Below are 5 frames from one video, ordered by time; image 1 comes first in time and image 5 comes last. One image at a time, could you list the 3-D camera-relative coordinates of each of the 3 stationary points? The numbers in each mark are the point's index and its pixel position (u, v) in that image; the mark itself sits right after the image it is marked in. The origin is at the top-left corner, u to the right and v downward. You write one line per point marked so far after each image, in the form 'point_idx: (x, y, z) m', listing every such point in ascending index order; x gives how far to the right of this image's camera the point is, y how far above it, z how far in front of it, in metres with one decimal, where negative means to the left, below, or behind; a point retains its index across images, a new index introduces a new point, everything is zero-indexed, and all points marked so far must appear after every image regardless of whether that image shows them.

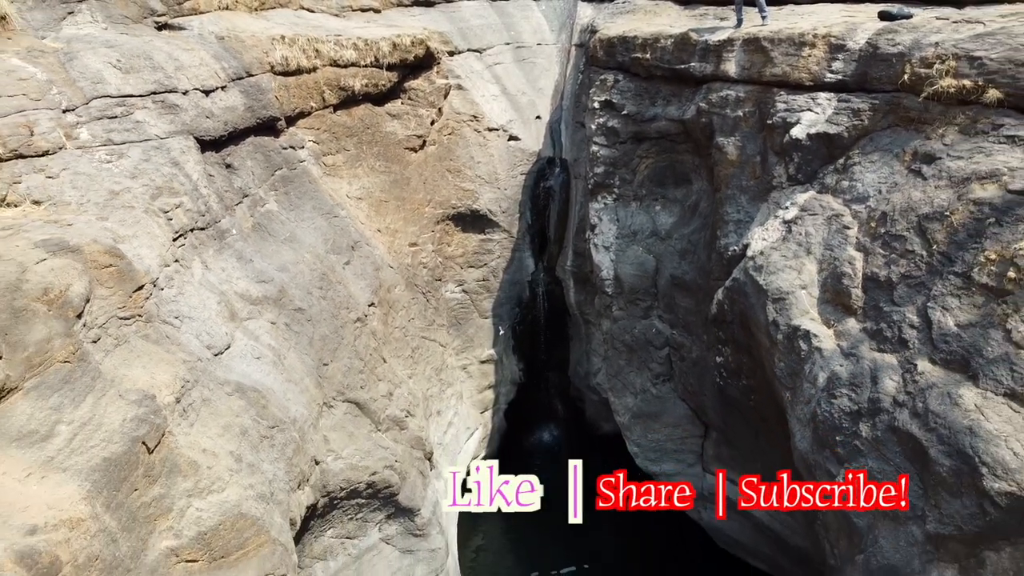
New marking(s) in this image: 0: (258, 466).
0: (-1.4, -1.0, +4.8) m
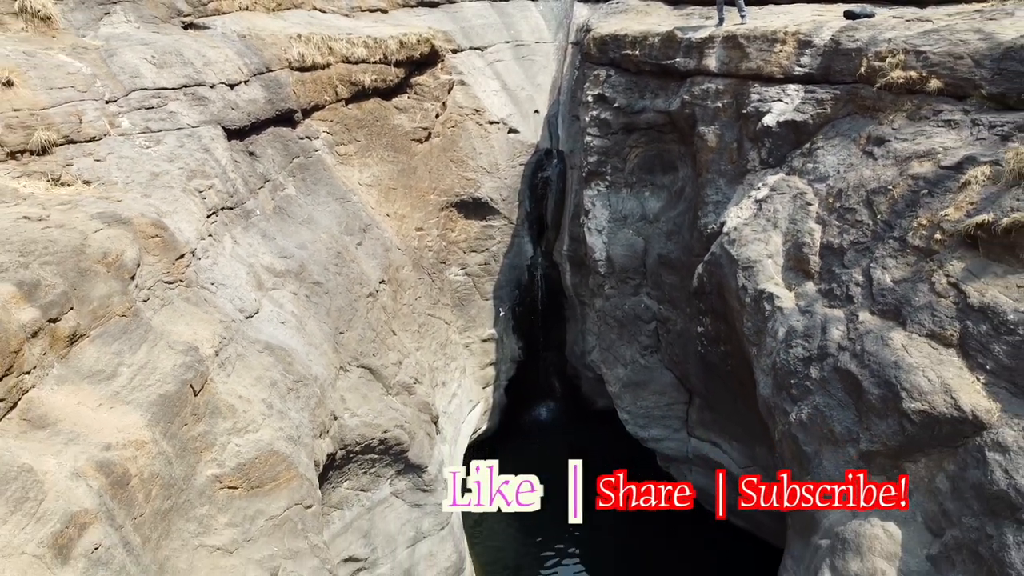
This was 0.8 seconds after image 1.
0: (-1.4, -0.8, +5.4) m
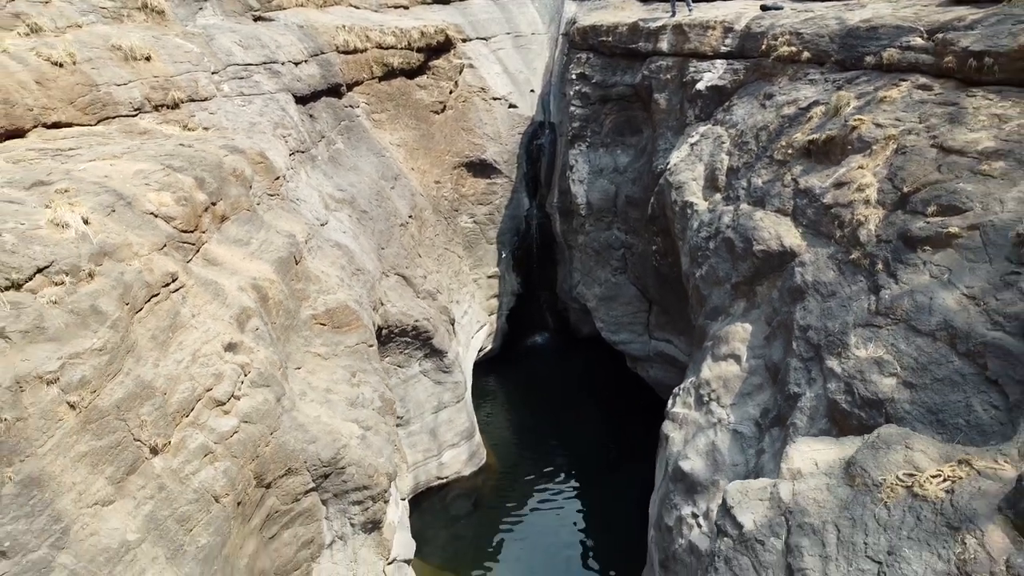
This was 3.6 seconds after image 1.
0: (-1.4, 0.0, +7.7) m
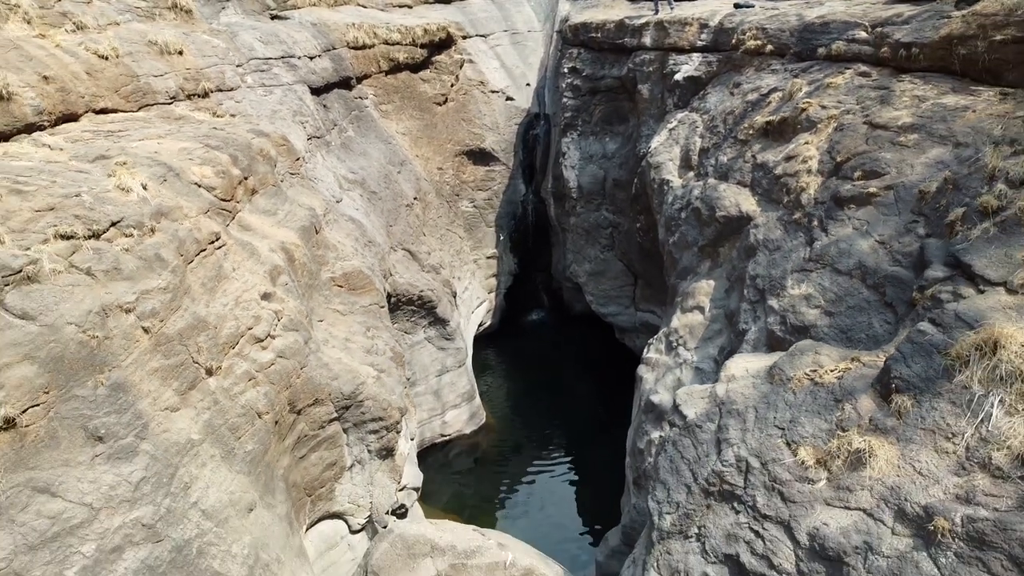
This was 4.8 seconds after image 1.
0: (-1.5, +0.3, +8.6) m
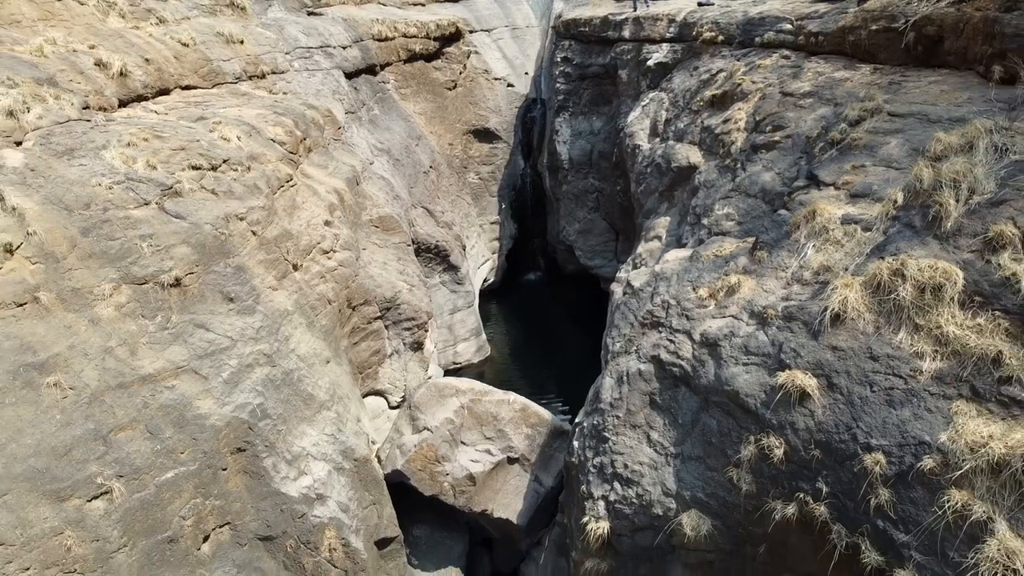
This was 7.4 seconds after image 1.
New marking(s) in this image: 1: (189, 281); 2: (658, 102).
0: (-1.4, +1.0, +10.6) m
1: (-2.3, 0.0, +6.2) m
2: (+1.8, +2.3, +10.9) m
